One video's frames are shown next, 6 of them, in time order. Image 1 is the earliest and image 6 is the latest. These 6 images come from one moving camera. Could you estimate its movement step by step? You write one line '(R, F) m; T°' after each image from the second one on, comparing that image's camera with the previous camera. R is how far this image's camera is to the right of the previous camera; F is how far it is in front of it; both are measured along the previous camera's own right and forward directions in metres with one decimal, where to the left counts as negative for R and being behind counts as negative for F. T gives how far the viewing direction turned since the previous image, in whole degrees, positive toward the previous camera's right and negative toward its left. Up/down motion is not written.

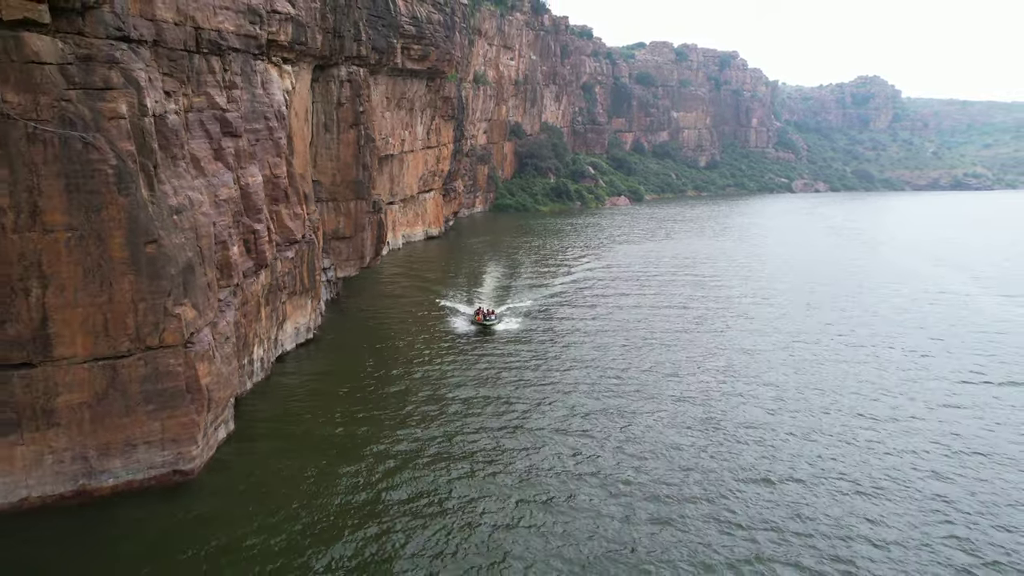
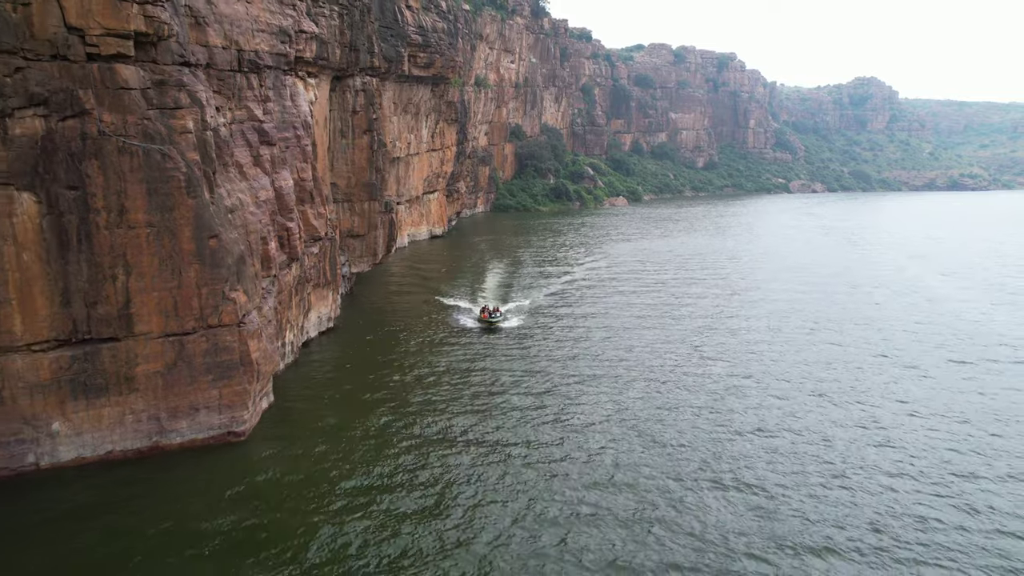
(-0.1, -2.0) m; 0°
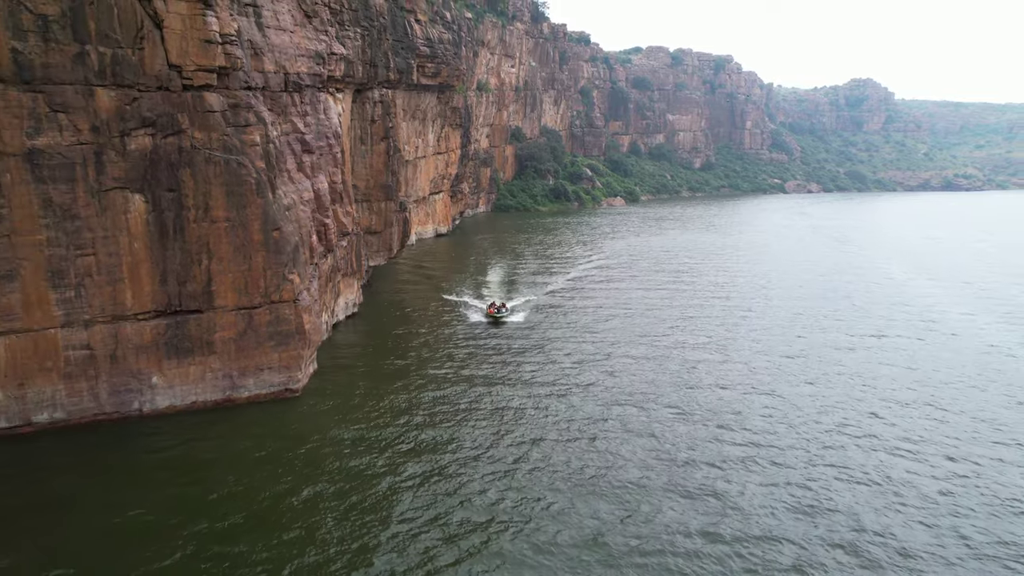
(-0.1, -2.9) m; 0°
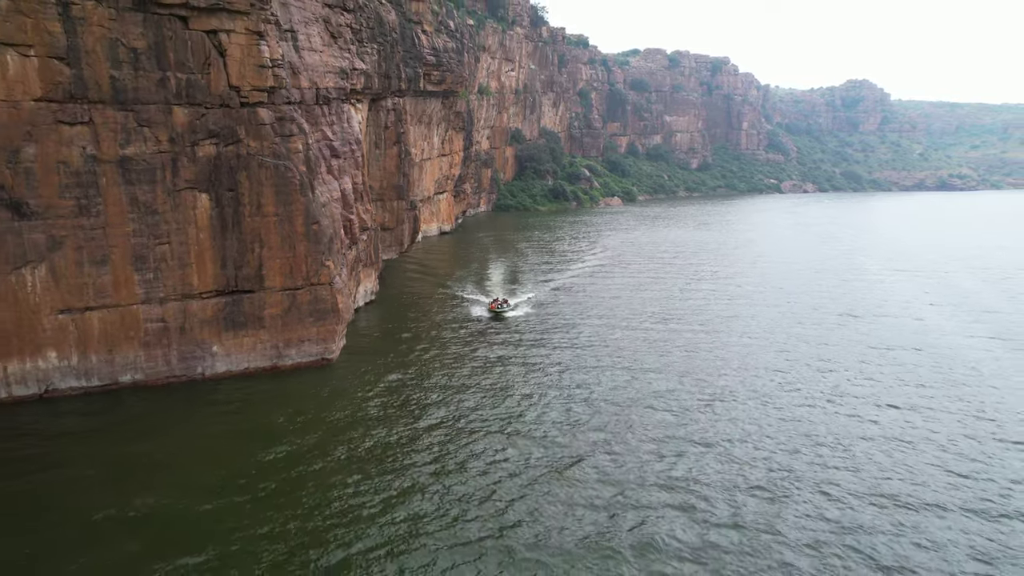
(0.0, -2.8) m; 0°
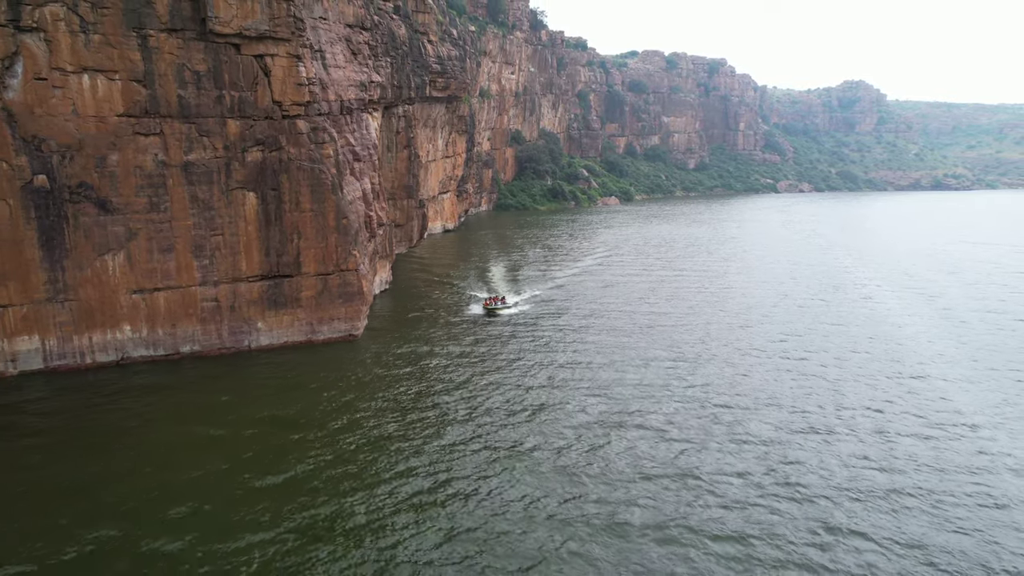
(0.0, -3.0) m; 0°
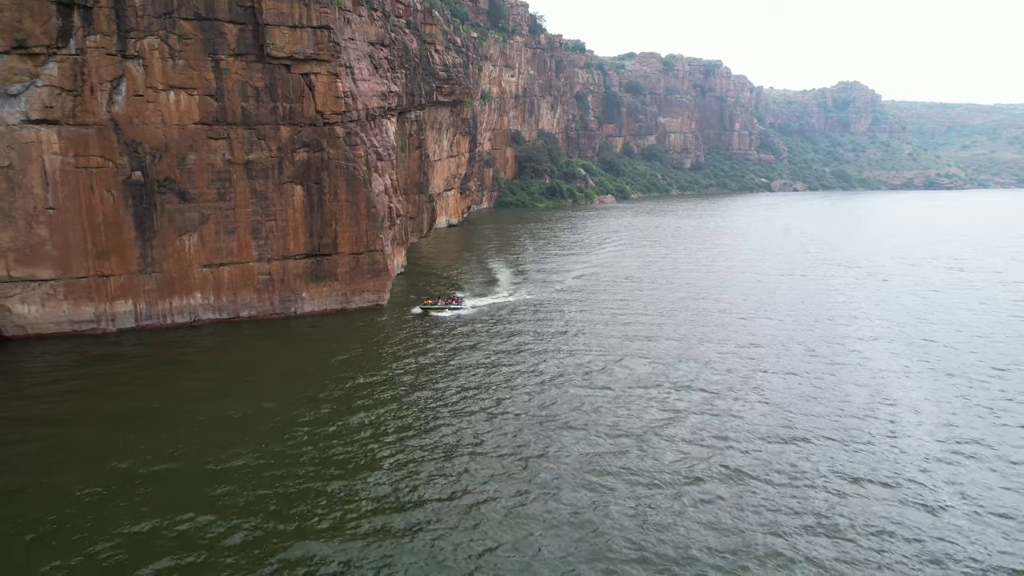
(0.0, -4.3) m; 0°
